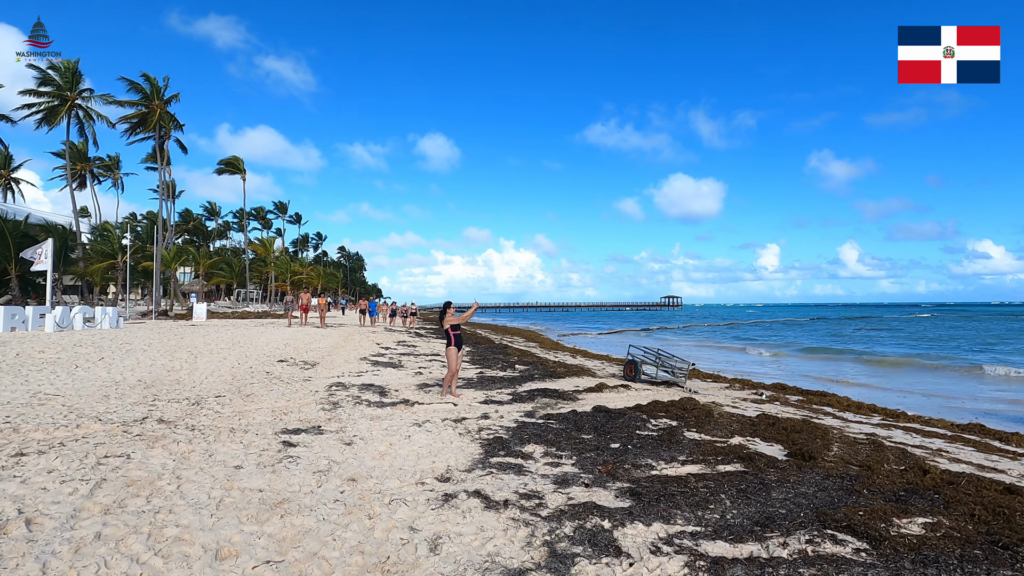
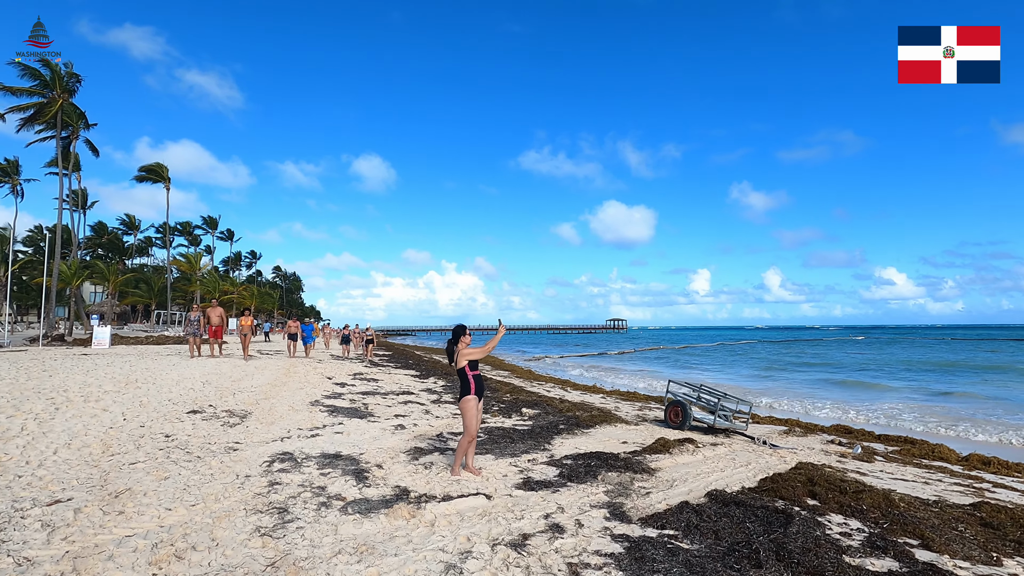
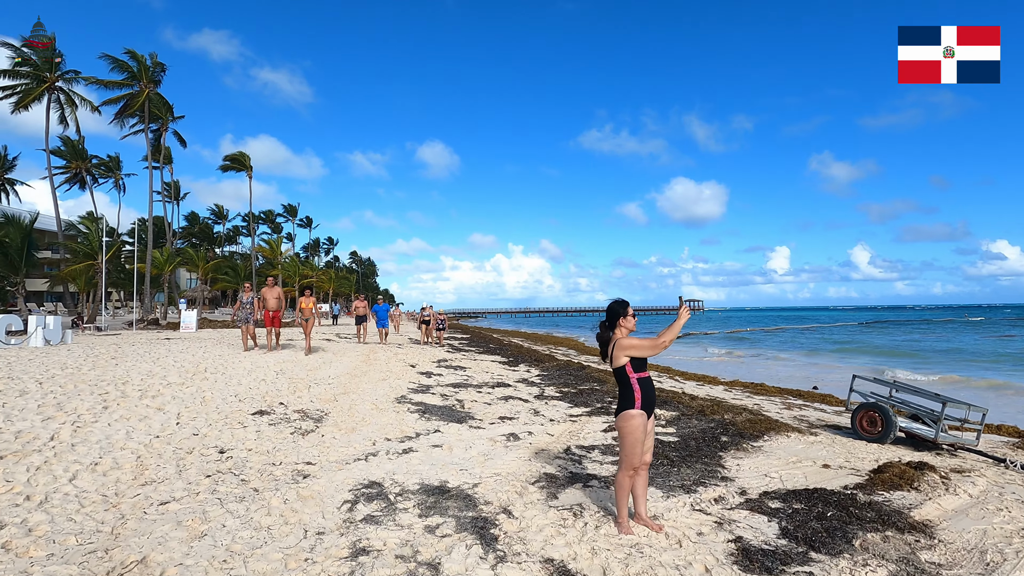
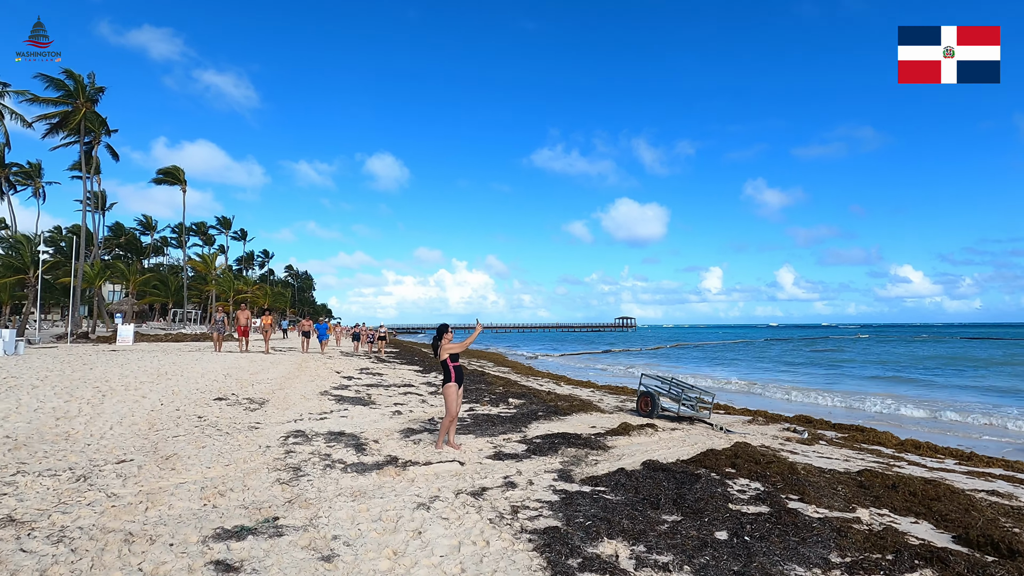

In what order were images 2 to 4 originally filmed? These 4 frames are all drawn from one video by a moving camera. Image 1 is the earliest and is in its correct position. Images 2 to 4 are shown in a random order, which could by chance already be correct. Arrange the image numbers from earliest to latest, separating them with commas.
4, 2, 3
